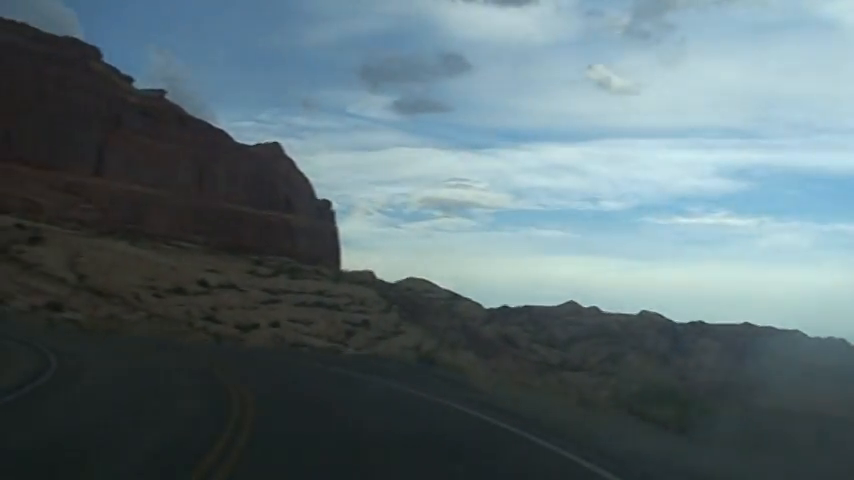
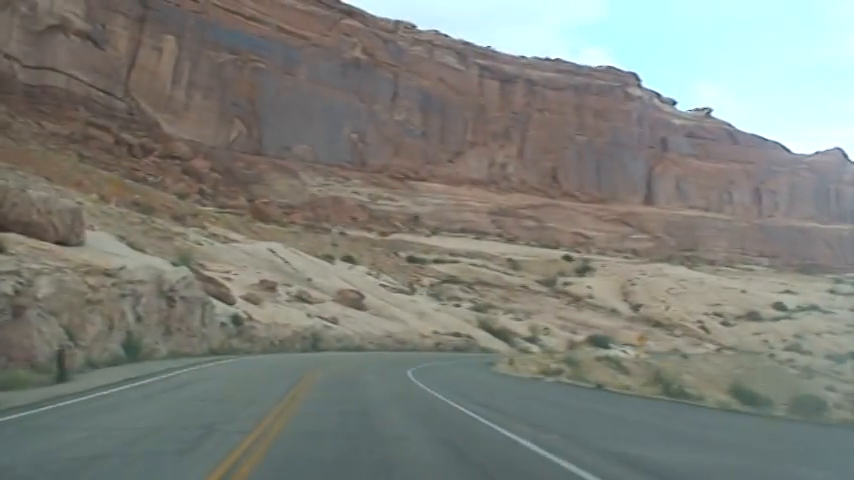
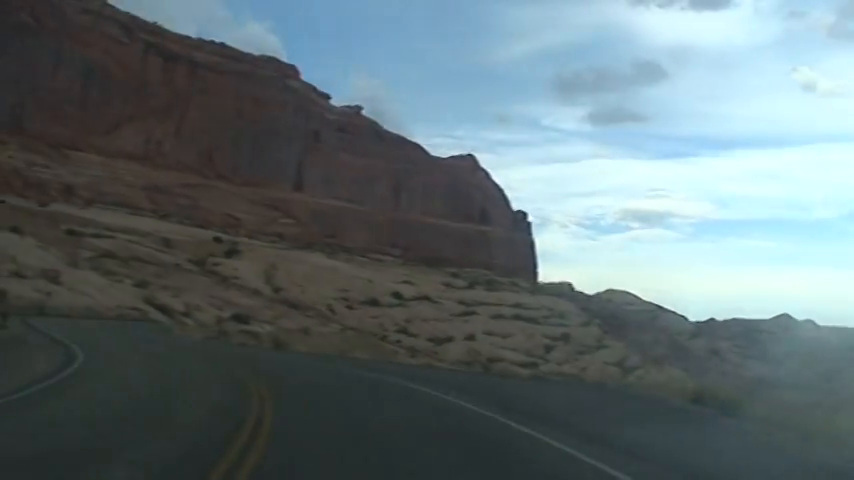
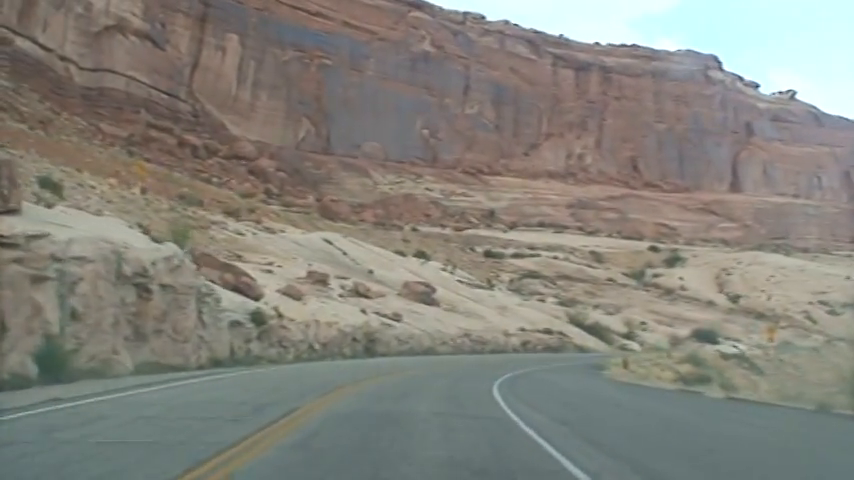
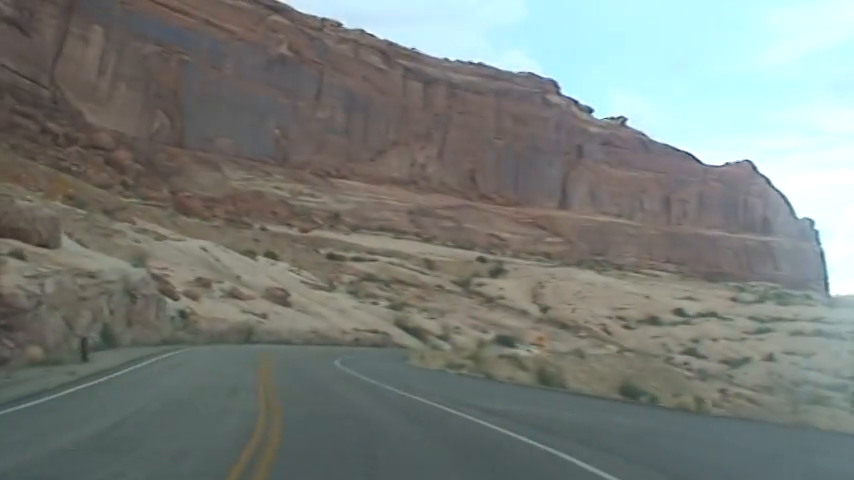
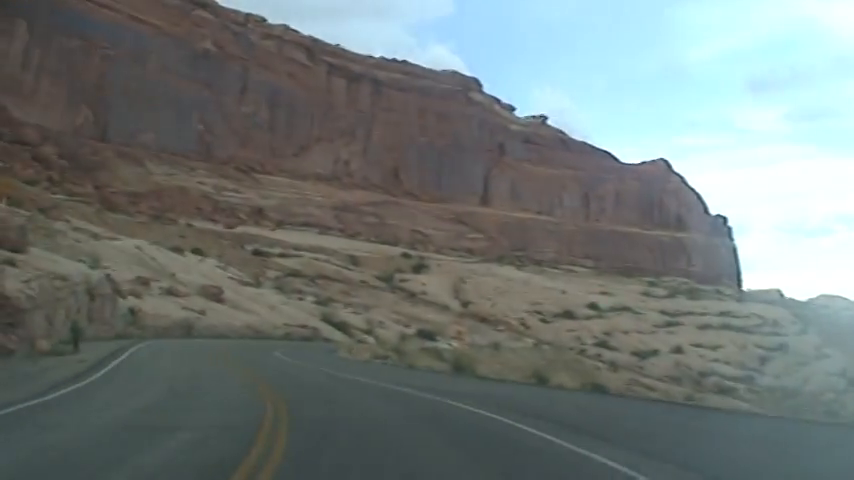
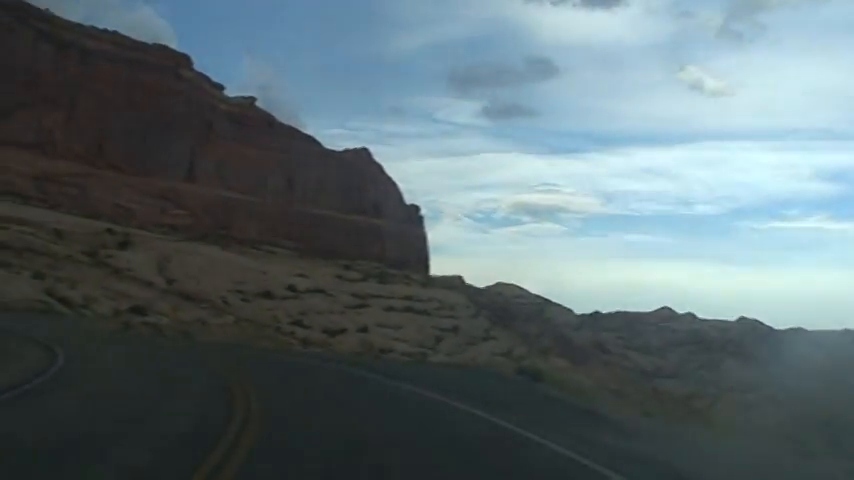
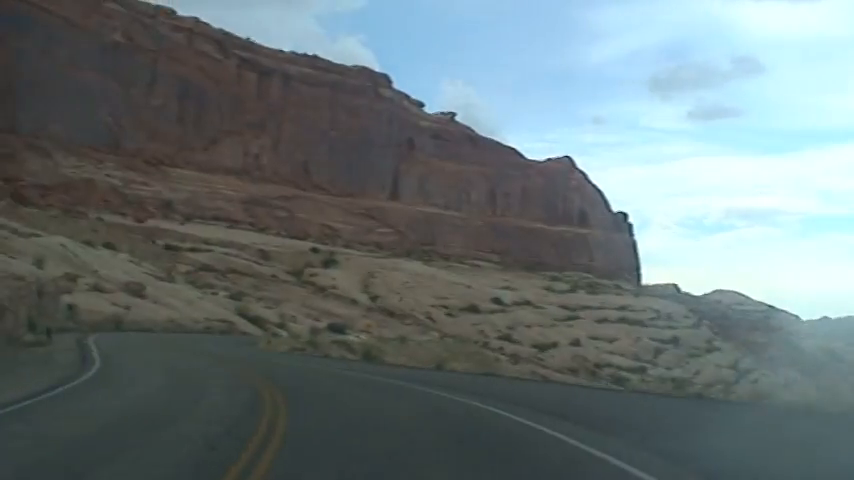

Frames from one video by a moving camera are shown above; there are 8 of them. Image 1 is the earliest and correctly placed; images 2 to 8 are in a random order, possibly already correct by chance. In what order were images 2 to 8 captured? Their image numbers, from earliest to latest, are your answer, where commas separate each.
7, 3, 8, 6, 5, 2, 4
